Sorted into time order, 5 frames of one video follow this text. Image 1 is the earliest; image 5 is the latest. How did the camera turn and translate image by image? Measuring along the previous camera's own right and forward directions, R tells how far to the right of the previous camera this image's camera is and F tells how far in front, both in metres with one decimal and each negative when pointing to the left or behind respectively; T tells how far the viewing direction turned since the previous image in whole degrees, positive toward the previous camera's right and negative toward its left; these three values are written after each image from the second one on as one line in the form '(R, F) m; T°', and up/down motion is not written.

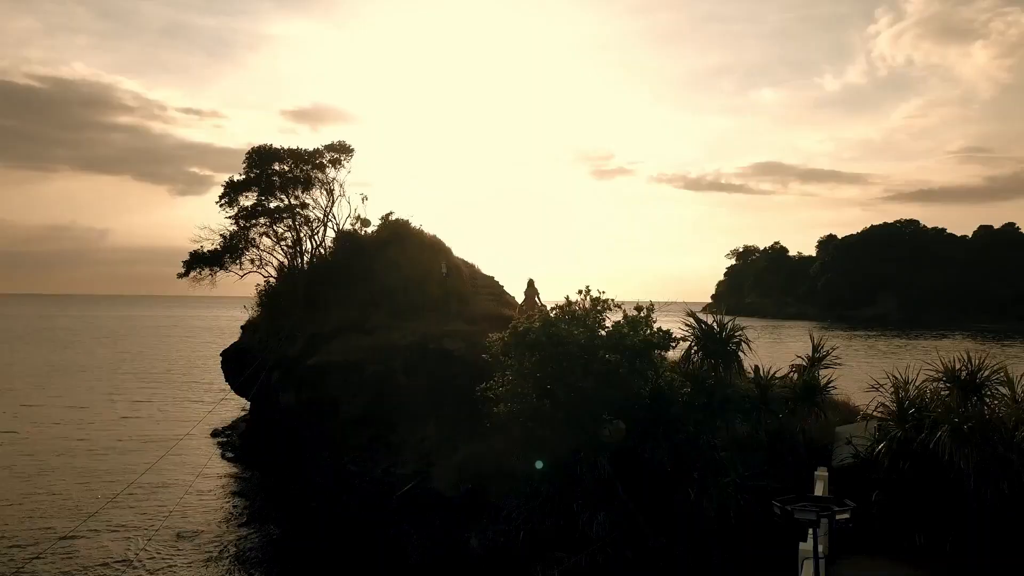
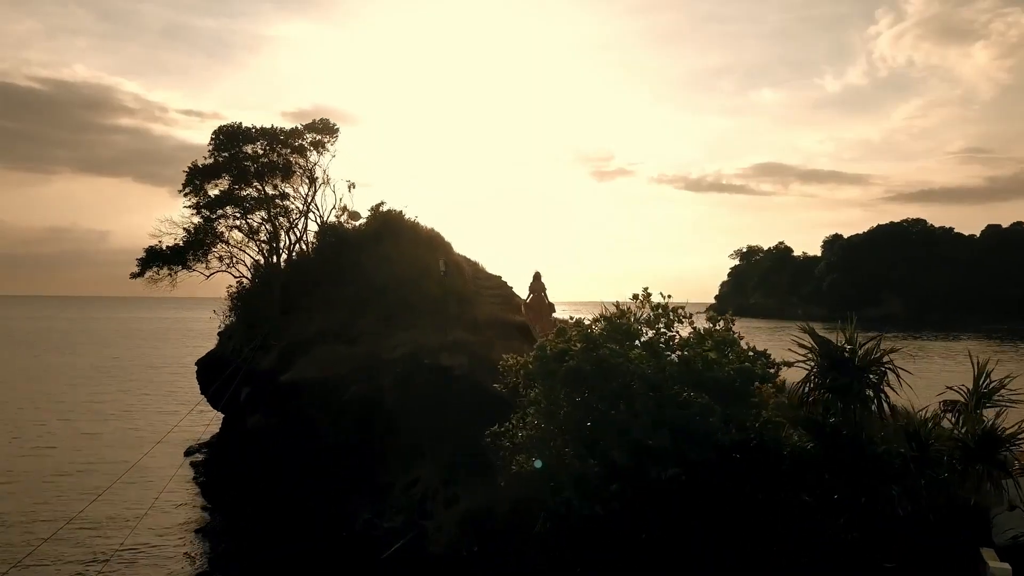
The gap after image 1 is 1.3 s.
(-0.5, +7.0) m; 0°
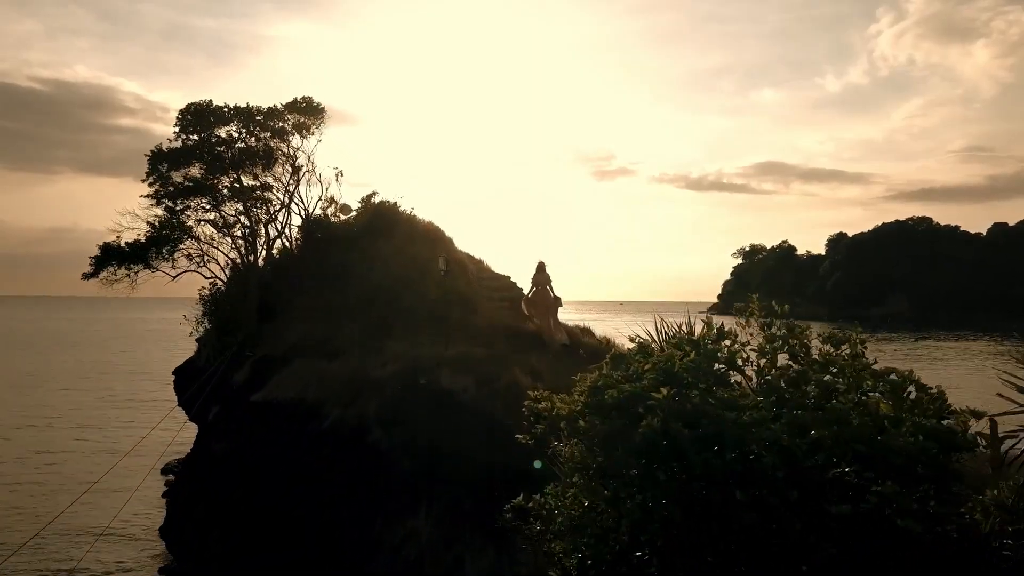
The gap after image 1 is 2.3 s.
(-0.5, +5.5) m; 0°
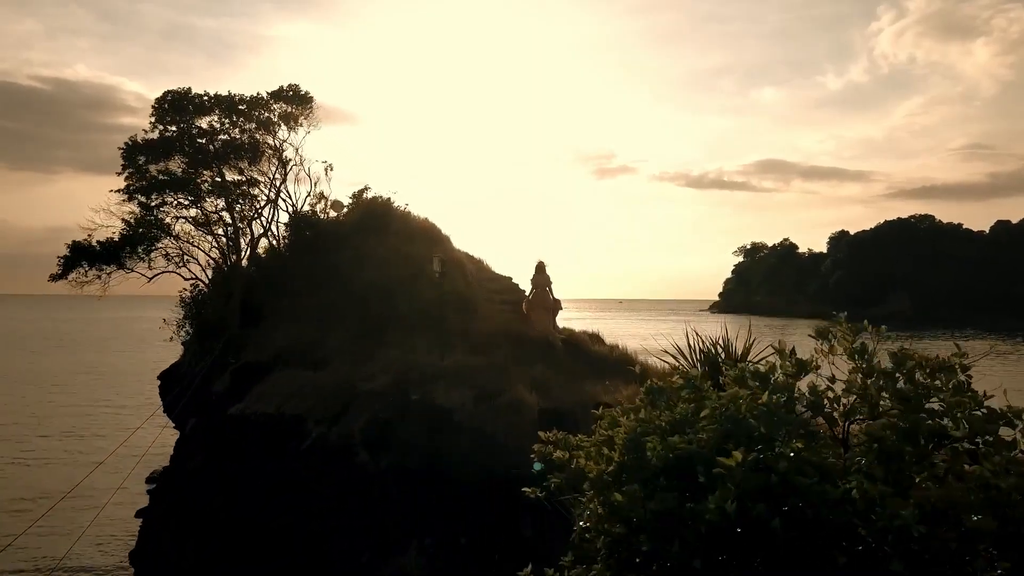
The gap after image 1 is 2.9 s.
(-0.1, +2.6) m; 0°
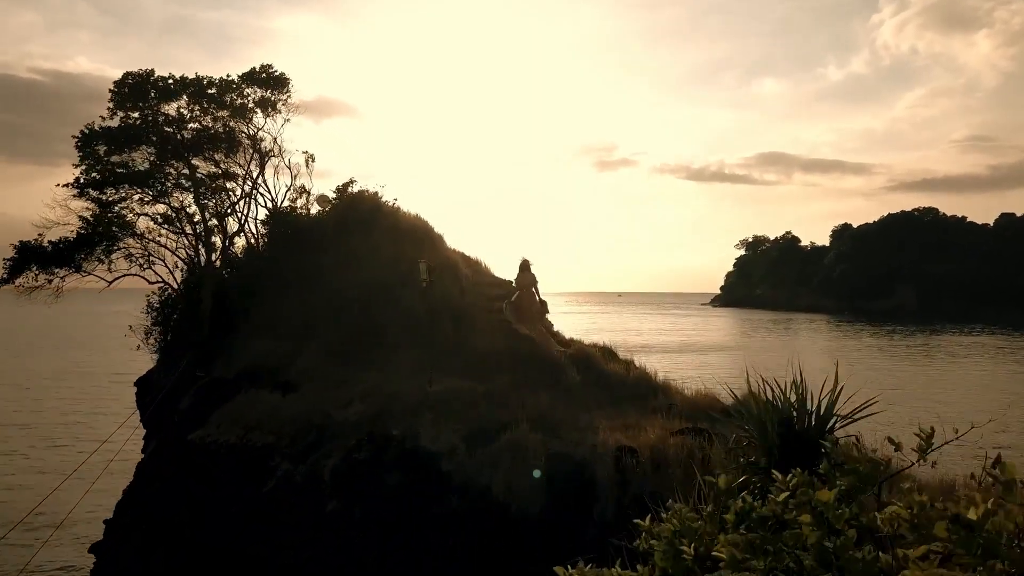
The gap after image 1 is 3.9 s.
(0.0, +3.6) m; 0°
